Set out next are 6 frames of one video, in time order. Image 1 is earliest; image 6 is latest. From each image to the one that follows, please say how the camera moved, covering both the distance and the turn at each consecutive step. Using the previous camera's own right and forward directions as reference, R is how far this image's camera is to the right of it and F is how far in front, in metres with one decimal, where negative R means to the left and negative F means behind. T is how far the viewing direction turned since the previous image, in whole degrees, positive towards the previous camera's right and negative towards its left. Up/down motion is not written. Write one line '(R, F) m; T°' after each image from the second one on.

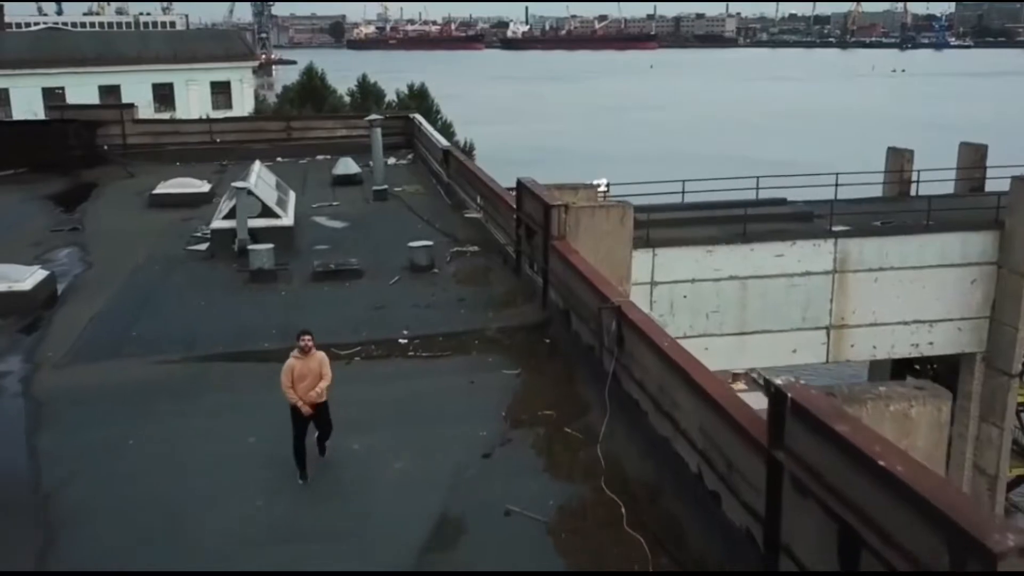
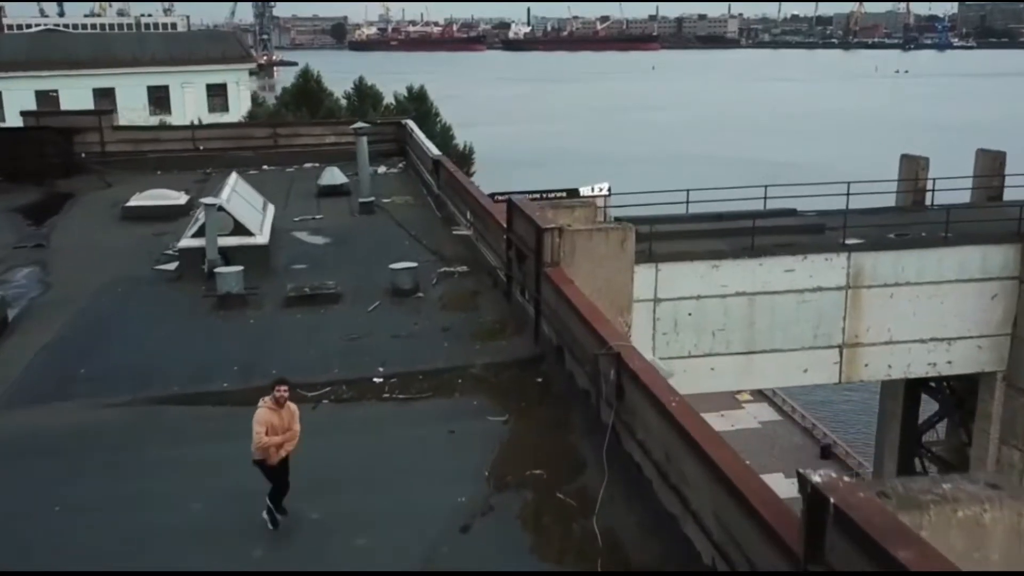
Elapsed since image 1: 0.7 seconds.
(+0.1, +0.9) m; 0°
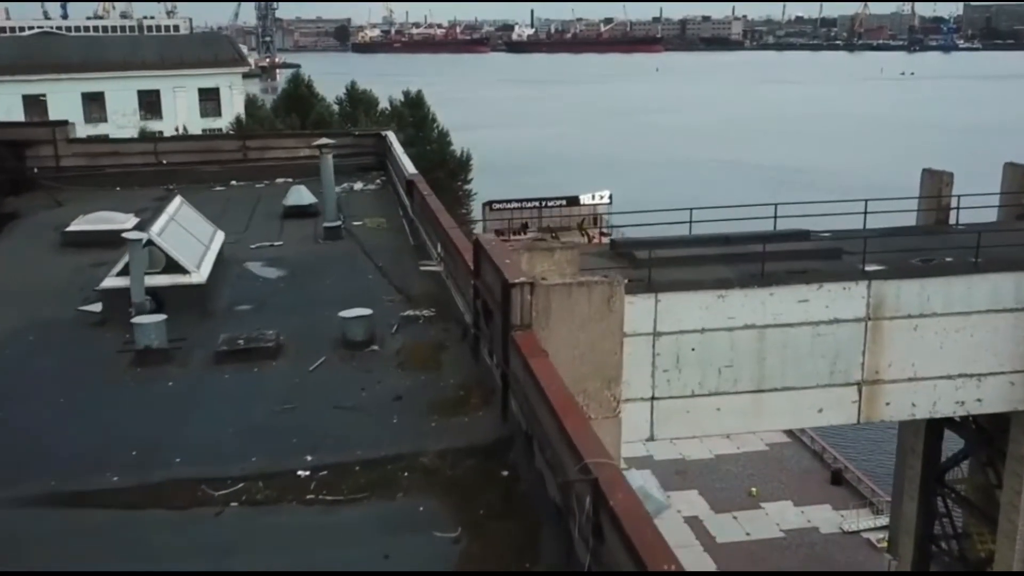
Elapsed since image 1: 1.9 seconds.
(+0.2, +1.5) m; 0°
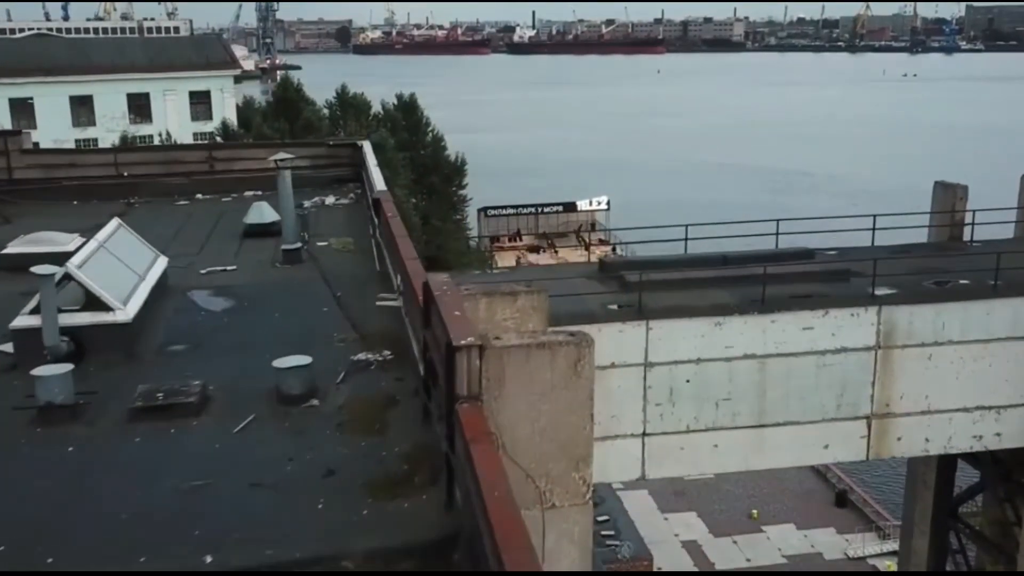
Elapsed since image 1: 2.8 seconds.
(+0.3, +1.2) m; 0°
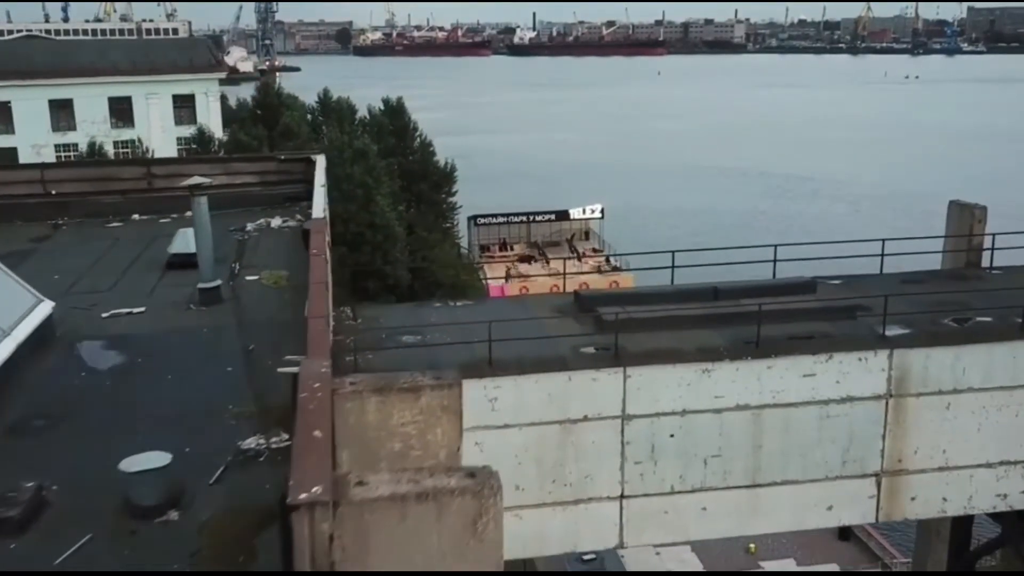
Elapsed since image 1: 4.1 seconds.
(+0.4, +1.7) m; 0°
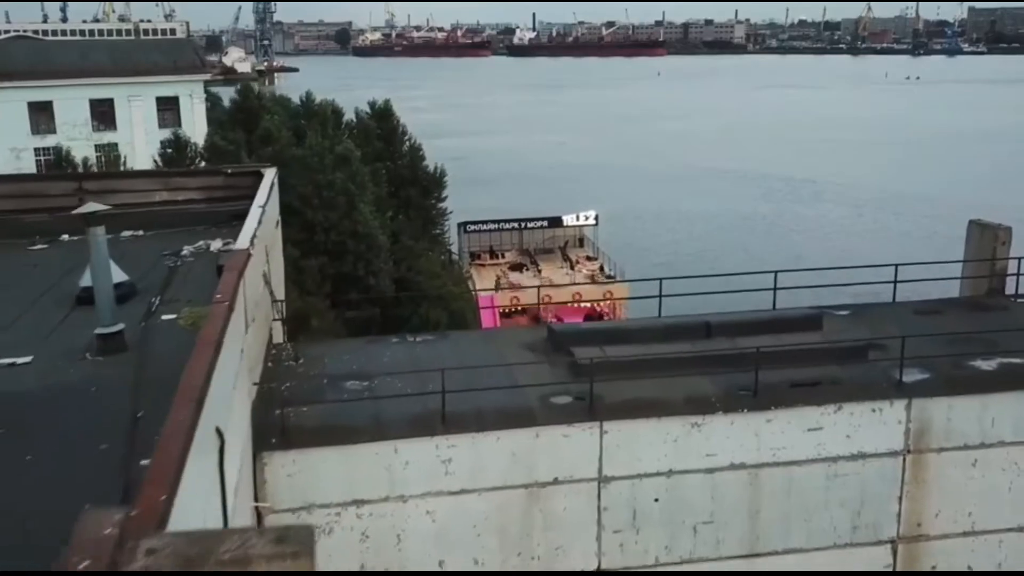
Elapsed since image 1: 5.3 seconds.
(+0.3, +1.6) m; 0°
